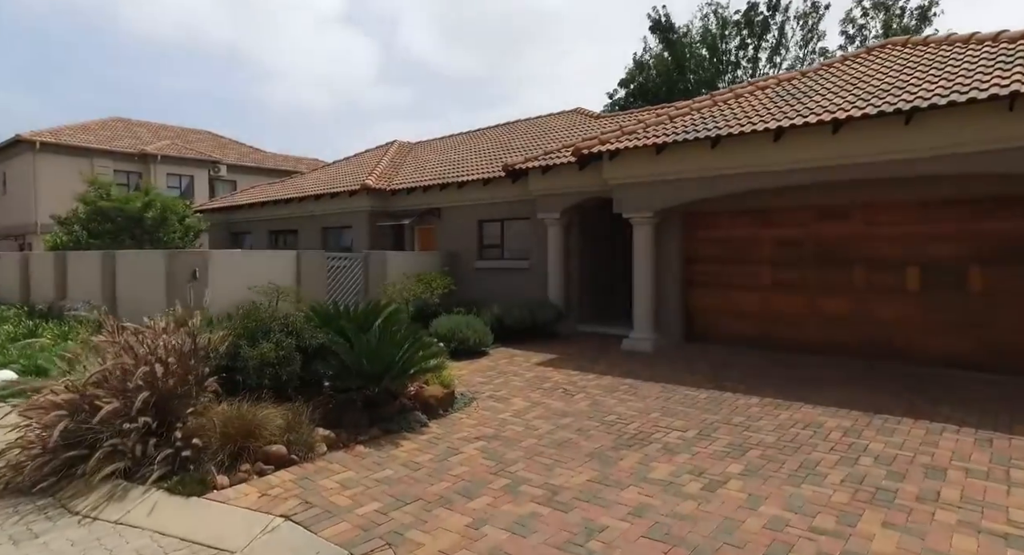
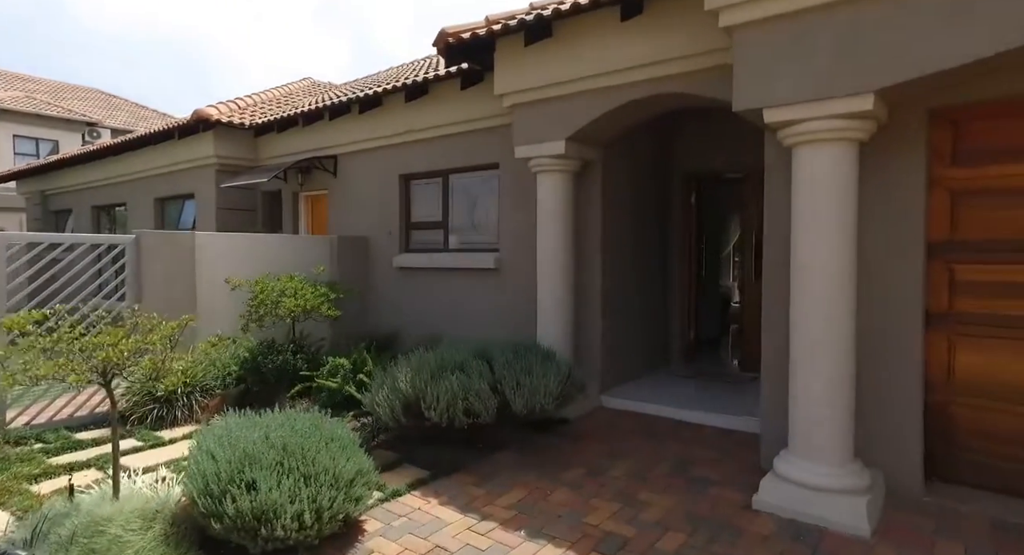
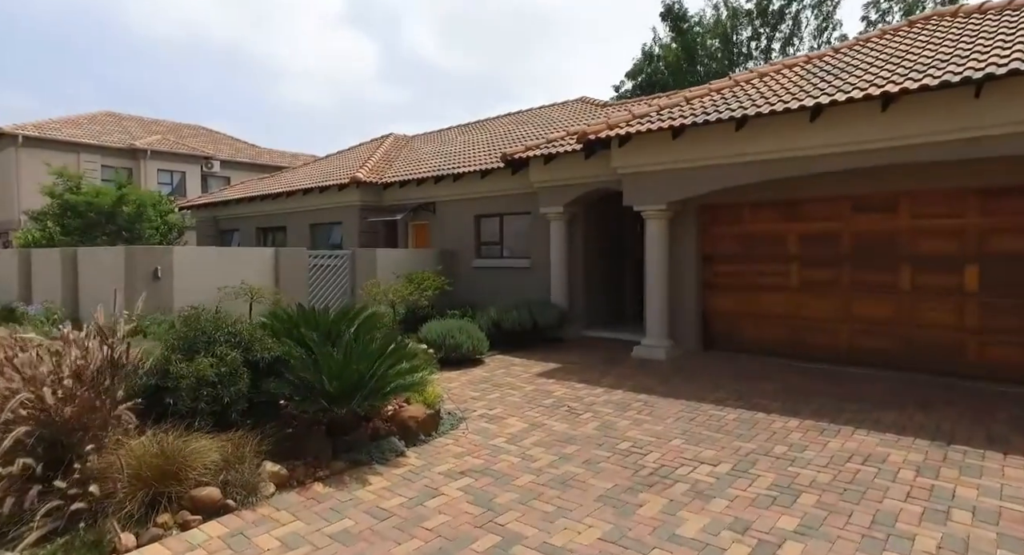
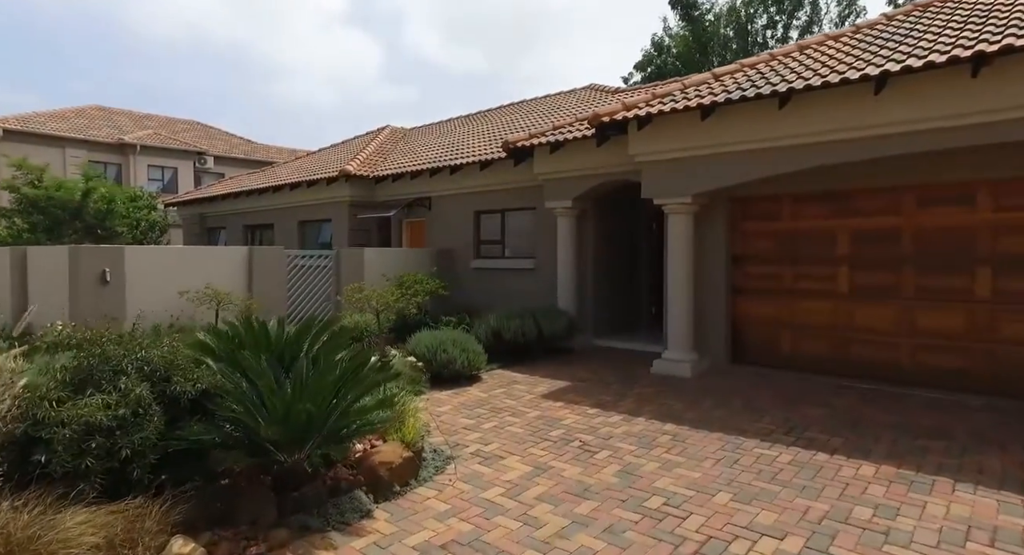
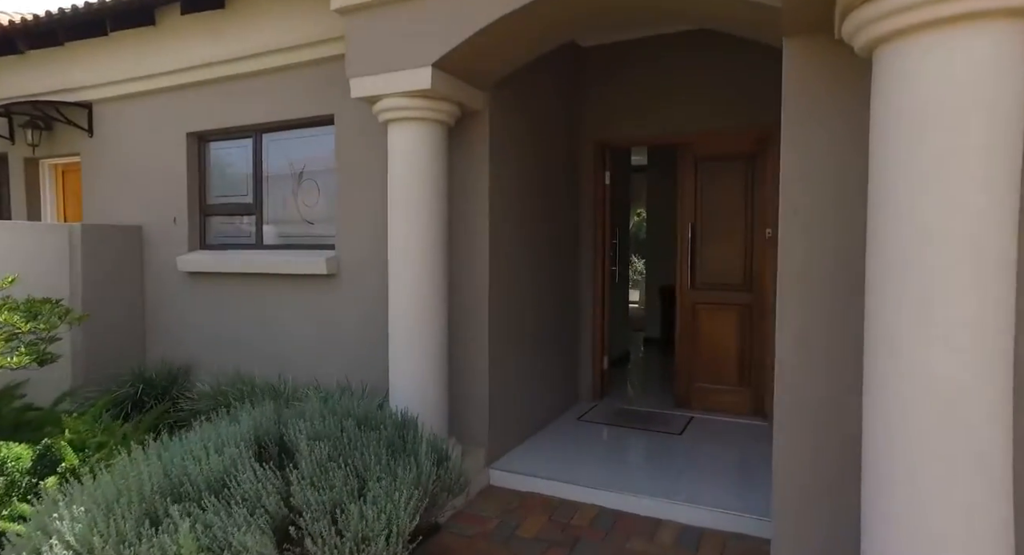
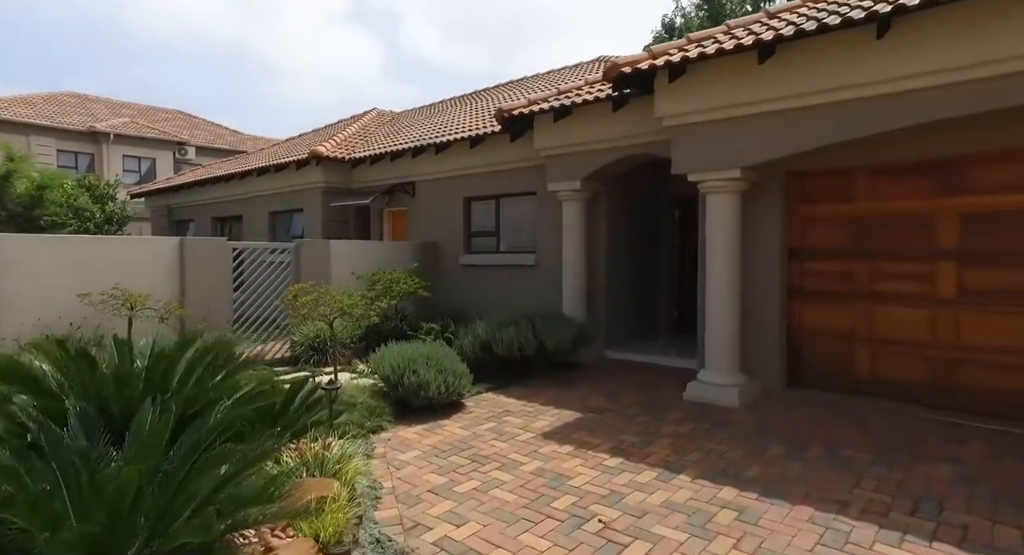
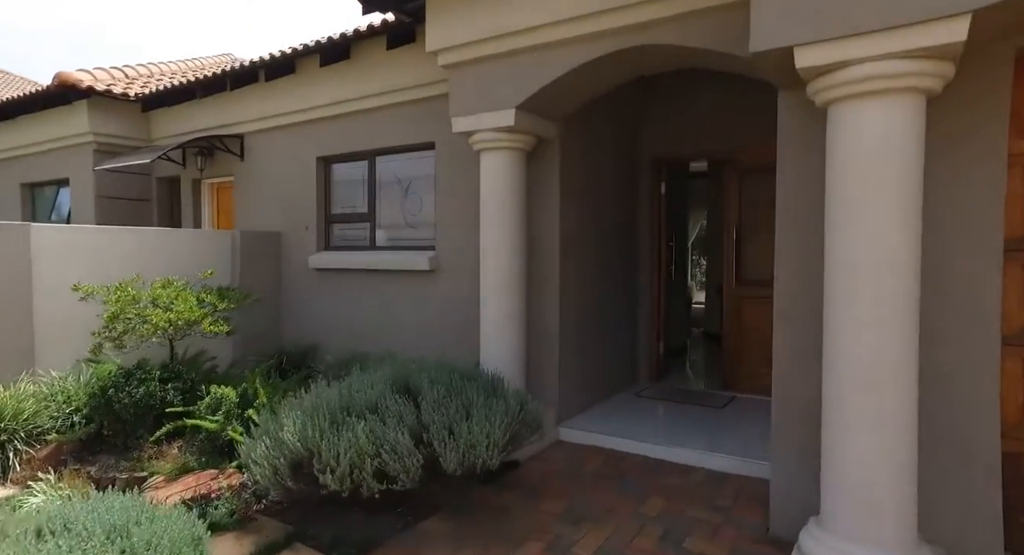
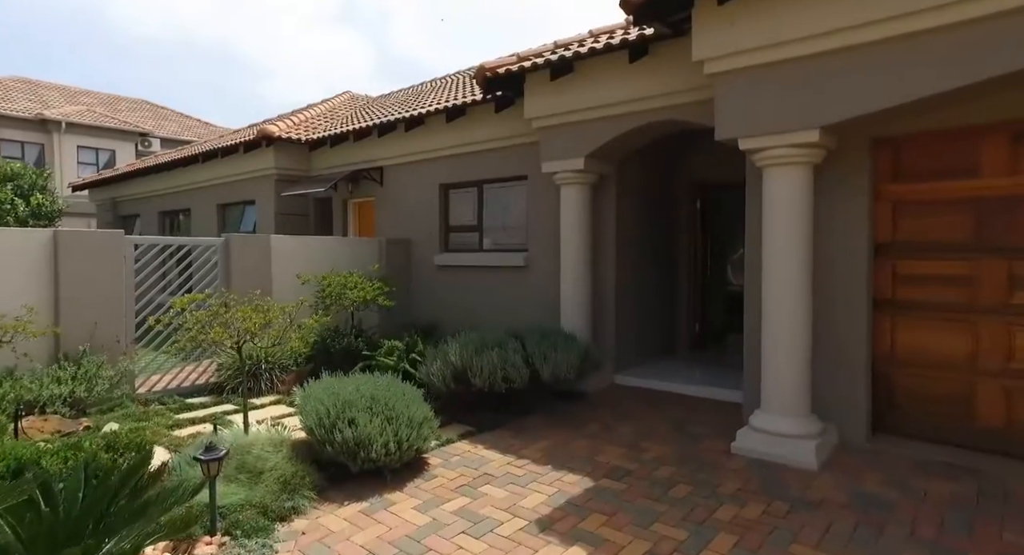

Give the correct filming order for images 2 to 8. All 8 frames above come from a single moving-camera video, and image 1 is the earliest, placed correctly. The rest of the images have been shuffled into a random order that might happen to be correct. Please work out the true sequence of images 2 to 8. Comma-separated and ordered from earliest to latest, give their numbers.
3, 4, 6, 8, 2, 7, 5
